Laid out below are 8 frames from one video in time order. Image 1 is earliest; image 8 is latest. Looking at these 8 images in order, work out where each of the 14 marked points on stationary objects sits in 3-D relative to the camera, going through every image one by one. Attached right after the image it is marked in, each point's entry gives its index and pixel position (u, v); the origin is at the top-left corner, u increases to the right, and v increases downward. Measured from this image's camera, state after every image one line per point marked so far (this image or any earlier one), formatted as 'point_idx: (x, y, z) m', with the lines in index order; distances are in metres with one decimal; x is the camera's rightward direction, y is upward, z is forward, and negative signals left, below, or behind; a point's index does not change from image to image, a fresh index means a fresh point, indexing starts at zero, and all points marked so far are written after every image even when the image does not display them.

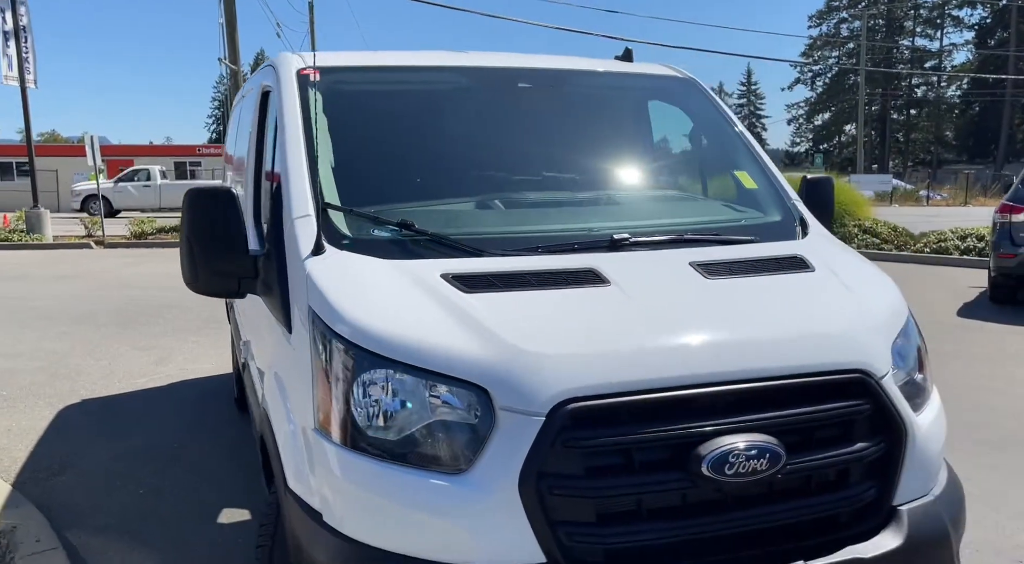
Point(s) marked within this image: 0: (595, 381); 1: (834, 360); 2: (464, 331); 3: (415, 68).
0: (+0.2, -0.2, +1.9) m
1: (+0.9, -0.2, +2.2) m
2: (-0.1, -0.1, +2.0) m
3: (-0.4, +0.9, +3.2) m
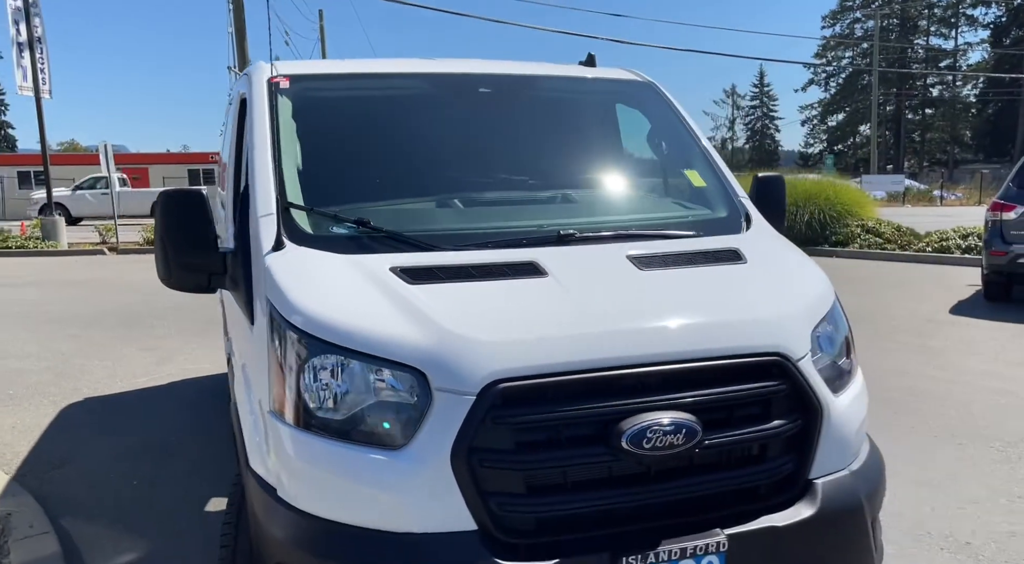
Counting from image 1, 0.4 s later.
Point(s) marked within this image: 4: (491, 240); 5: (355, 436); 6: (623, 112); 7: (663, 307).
0: (0.0, -0.2, +2.1) m
1: (+0.7, -0.2, +2.3) m
2: (-0.3, -0.1, +2.2) m
3: (-0.6, +0.9, +3.4) m
4: (-0.1, +0.1, +2.7) m
5: (-0.4, -0.4, +2.1) m
6: (+0.5, +0.8, +3.7) m
7: (+0.5, -0.1, +2.4) m
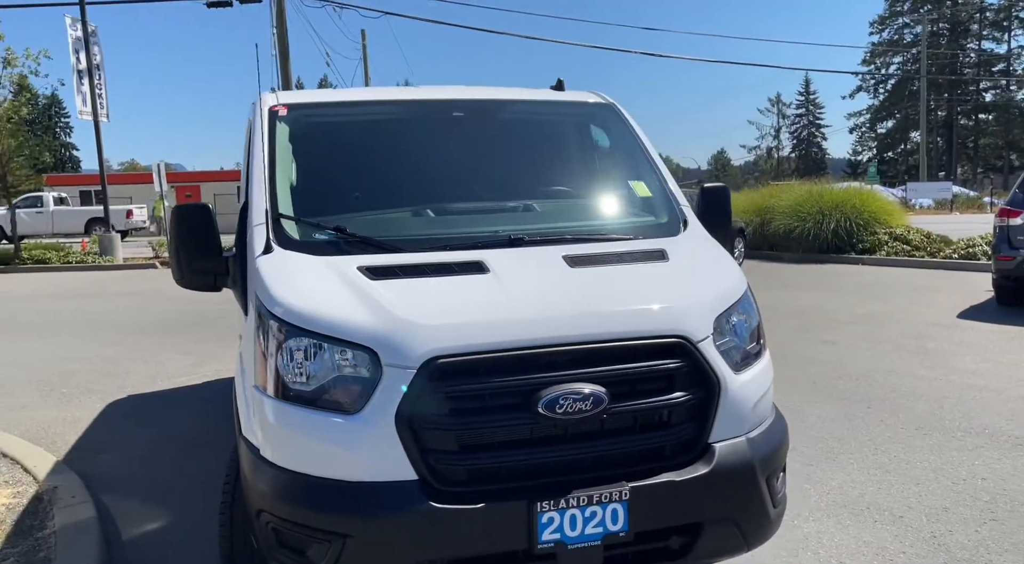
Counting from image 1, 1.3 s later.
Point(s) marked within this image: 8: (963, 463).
0: (-0.2, -0.2, +2.6) m
1: (+0.5, -0.2, +2.7) m
2: (-0.5, -0.1, +2.7) m
3: (-0.7, +0.9, +3.9) m
4: (-0.3, +0.2, +3.2) m
5: (-0.6, -0.4, +2.6) m
6: (+0.4, +0.8, +4.1) m
7: (+0.3, -0.1, +2.8) m
8: (+2.6, -1.0, +4.5) m
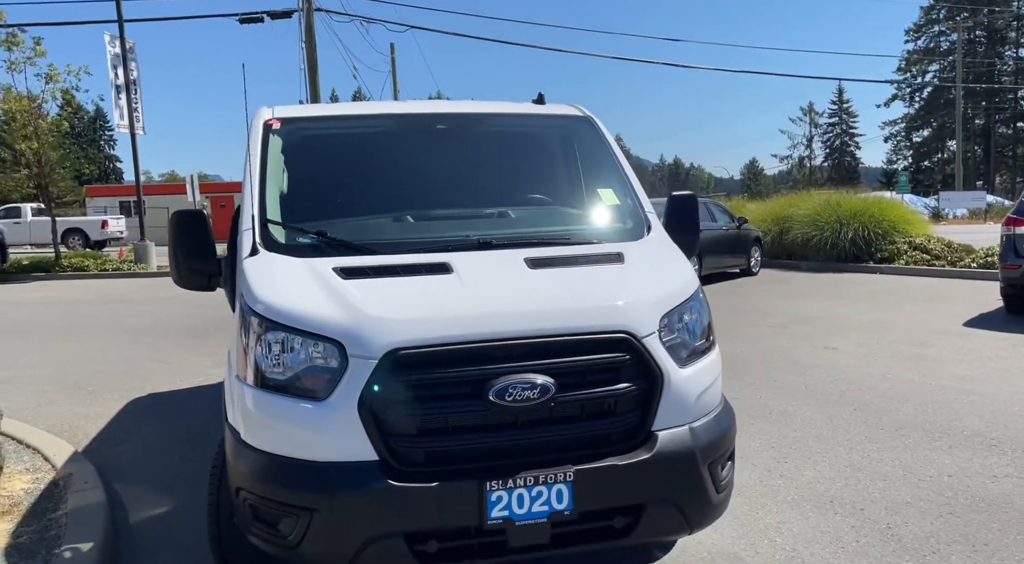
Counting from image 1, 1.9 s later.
0: (-0.3, -0.2, +2.8) m
1: (+0.4, -0.2, +3.0) m
2: (-0.7, -0.1, +2.9) m
3: (-0.9, +0.9, +4.2) m
4: (-0.4, +0.2, +3.5) m
5: (-0.8, -0.4, +2.9) m
6: (+0.3, +0.8, +4.4) m
7: (+0.1, -0.1, +3.0) m
8: (+2.5, -1.1, +4.6) m
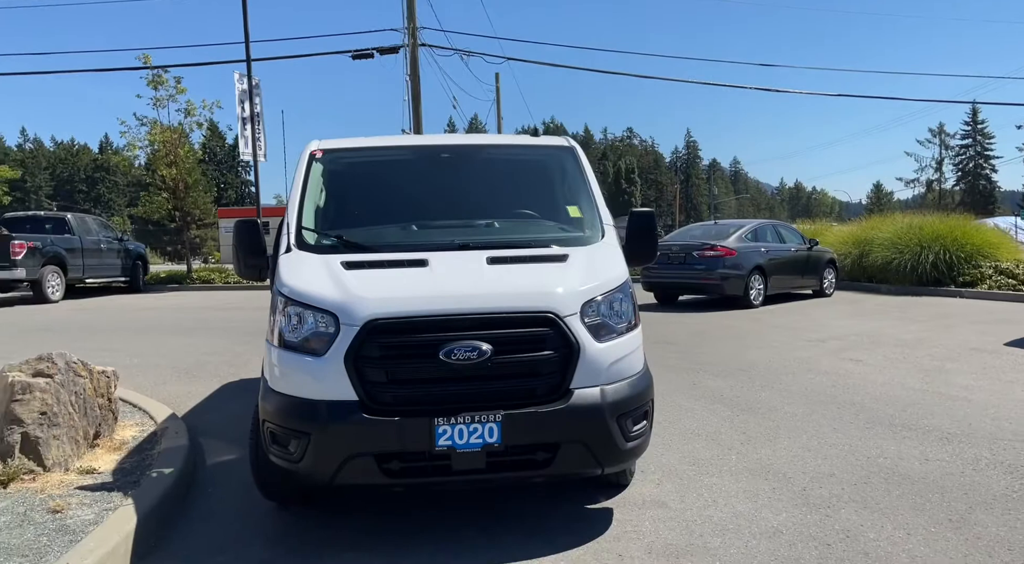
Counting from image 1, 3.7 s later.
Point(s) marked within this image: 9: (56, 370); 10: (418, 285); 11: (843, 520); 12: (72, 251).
0: (-0.6, -0.1, +3.8) m
1: (+0.1, -0.1, +3.9) m
2: (-0.9, 0.0, +4.0) m
3: (-0.9, +0.9, +5.3) m
4: (-0.6, +0.2, +4.5) m
5: (-1.1, -0.3, +3.9) m
6: (+0.2, +0.8, +5.3) m
7: (-0.1, 0.0, +4.0) m
8: (+2.4, -1.1, +5.2) m
9: (-2.8, -0.5, +4.8) m
10: (-0.5, 0.0, +4.0) m
11: (+1.7, -1.2, +4.1) m
12: (-10.8, +0.8, +19.1) m
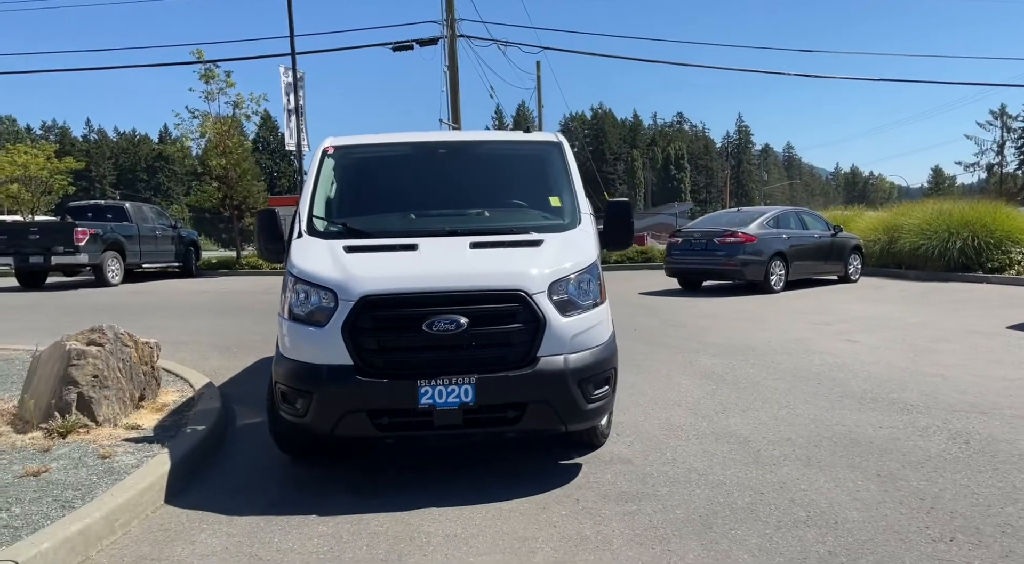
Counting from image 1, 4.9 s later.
0: (-0.8, 0.0, +4.4) m
1: (0.0, 0.0, +4.5) m
2: (-1.0, +0.1, +4.6) m
3: (-0.9, +1.1, +5.9) m
4: (-0.7, +0.3, +5.1) m
5: (-1.2, -0.2, +4.6) m
6: (+0.2, +0.9, +5.9) m
7: (-0.3, +0.1, +4.6) m
8: (+2.4, -1.0, +5.6) m
9: (-2.9, -0.4, +5.6) m
10: (-0.6, +0.1, +4.6) m
11: (+1.6, -1.1, +4.5) m
12: (-10.0, +1.2, +20.3) m
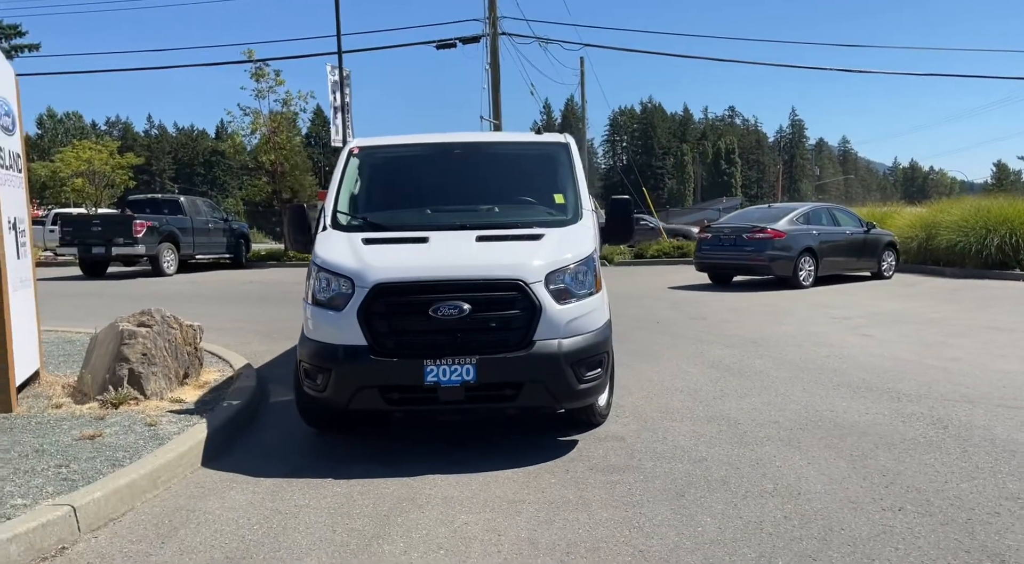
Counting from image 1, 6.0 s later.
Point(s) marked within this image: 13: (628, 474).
0: (-0.8, 0.0, +4.9) m
1: (0.0, +0.1, +4.9) m
2: (-1.0, +0.2, +5.1) m
3: (-0.9, +1.1, +6.4) m
4: (-0.6, +0.4, +5.6) m
5: (-1.2, -0.2, +5.1) m
6: (+0.3, +1.0, +6.3) m
7: (-0.3, +0.2, +5.0) m
8: (+2.4, -0.9, +5.9) m
9: (-2.8, -0.3, +6.2) m
10: (-0.6, +0.2, +5.0) m
11: (+1.6, -1.1, +4.9) m
12: (-9.0, +1.4, +21.3) m
13: (+0.7, -1.1, +4.6) m
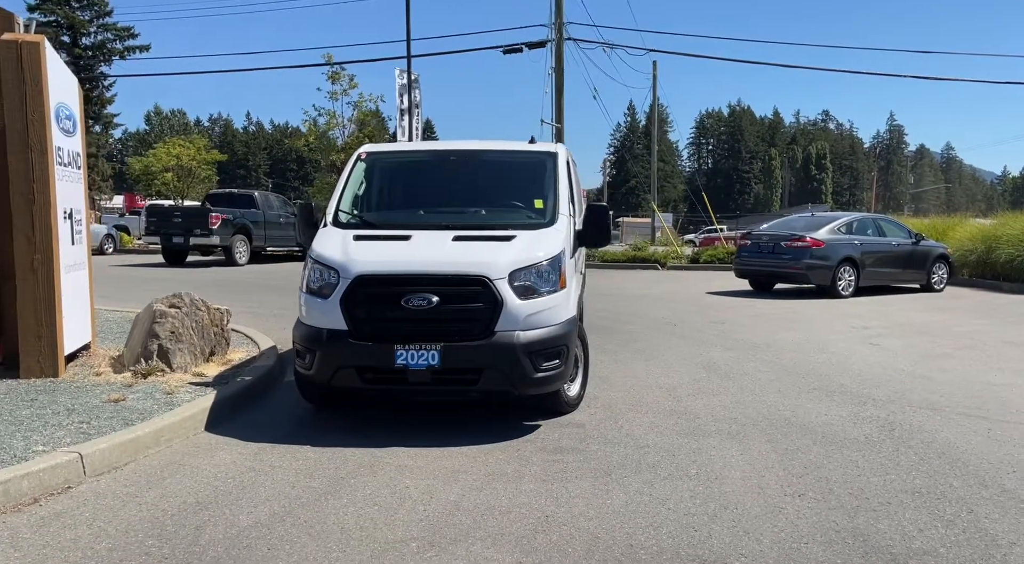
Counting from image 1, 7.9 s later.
0: (-1.0, +0.1, +5.5) m
1: (-0.3, +0.1, +5.4) m
2: (-1.2, +0.2, +5.7) m
3: (-0.9, +1.2, +7.0) m
4: (-0.8, +0.4, +6.1) m
5: (-1.4, -0.1, +5.7) m
6: (+0.2, +1.0, +6.7) m
7: (-0.5, +0.2, +5.6) m
8: (+2.3, -1.0, +6.2) m
9: (-2.9, -0.2, +7.0) m
10: (-0.8, +0.2, +5.6) m
11: (+1.3, -1.1, +5.2) m
12: (-7.5, +1.7, +22.7) m
13: (+0.4, -1.1, +5.0) m
